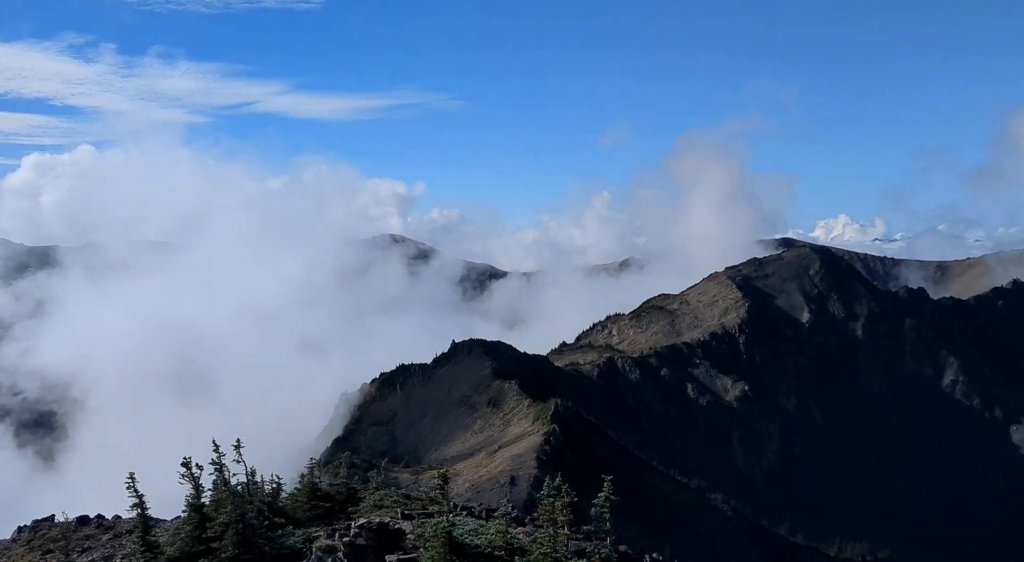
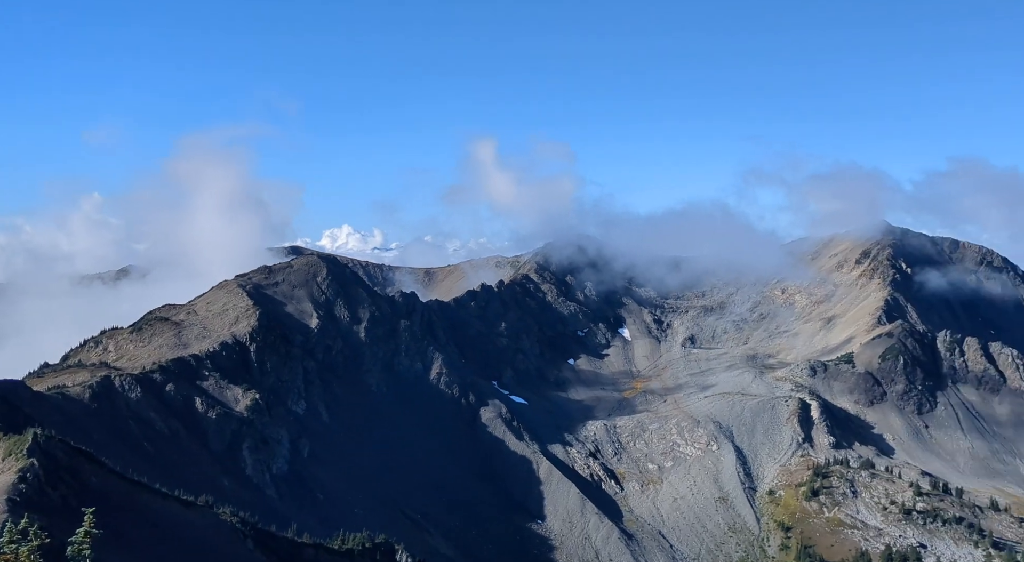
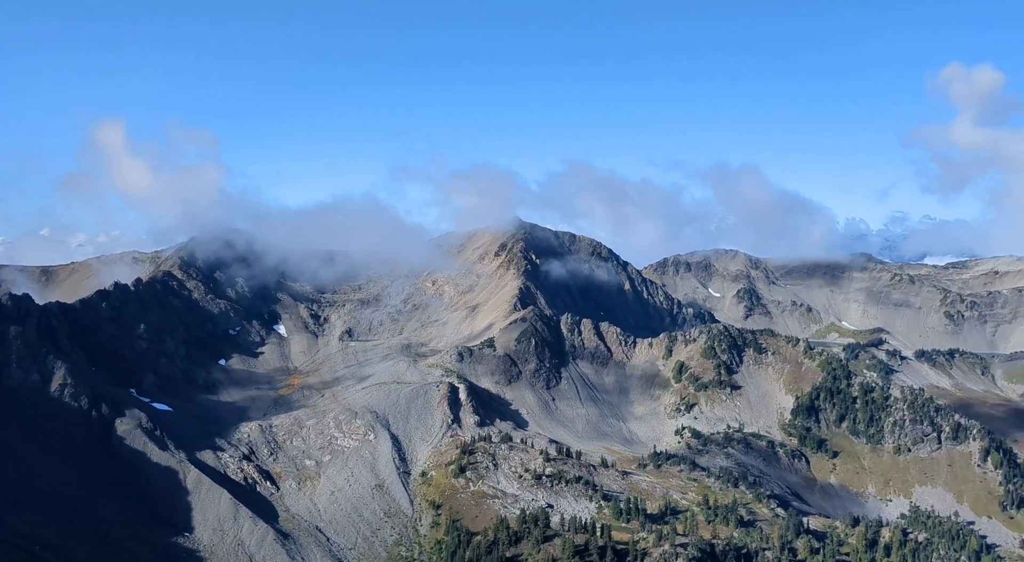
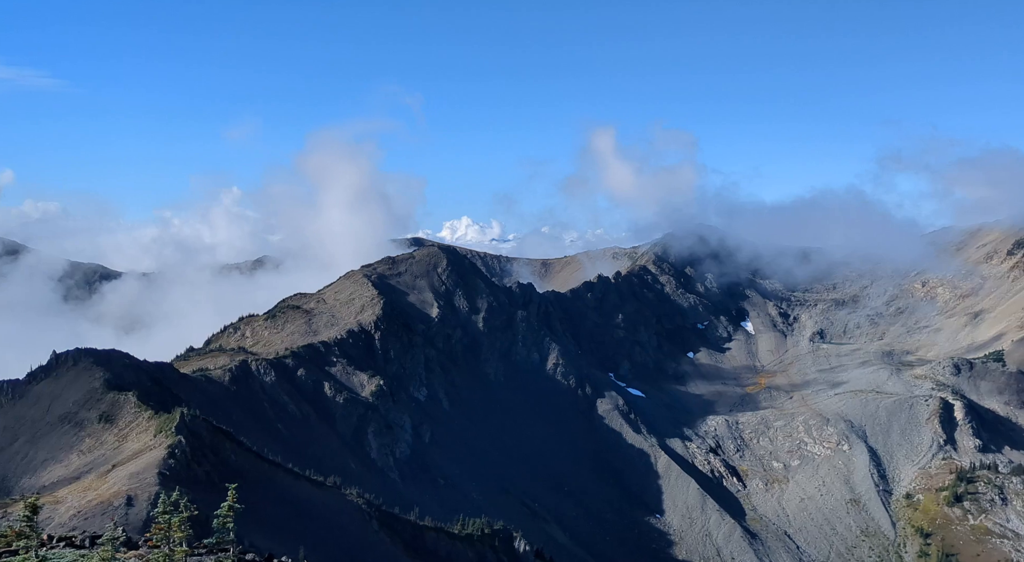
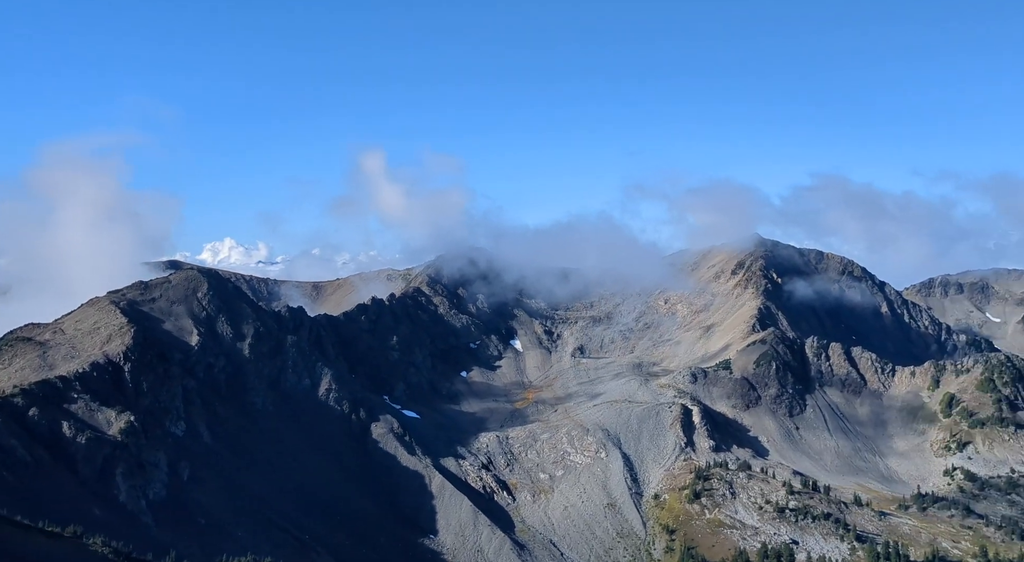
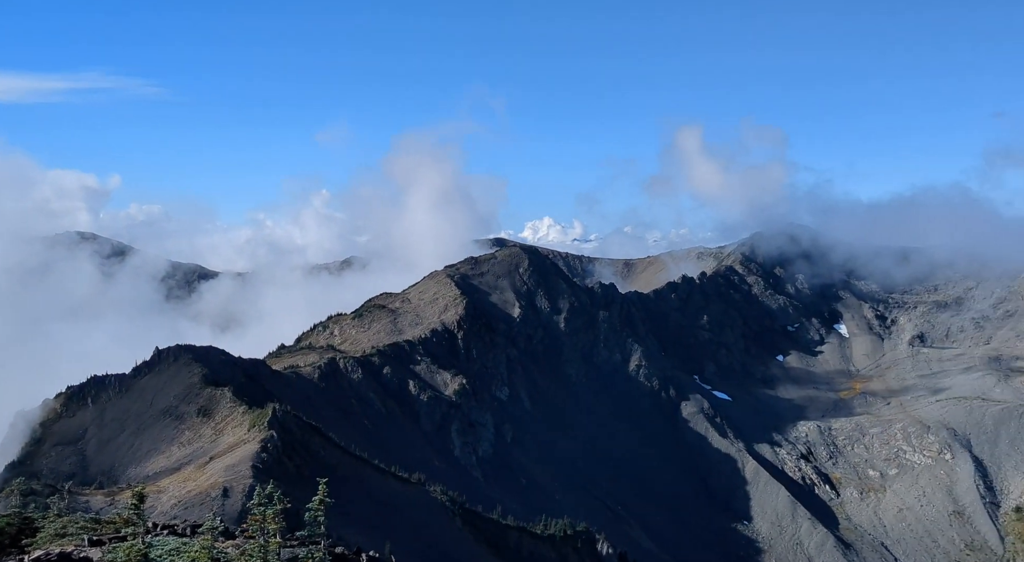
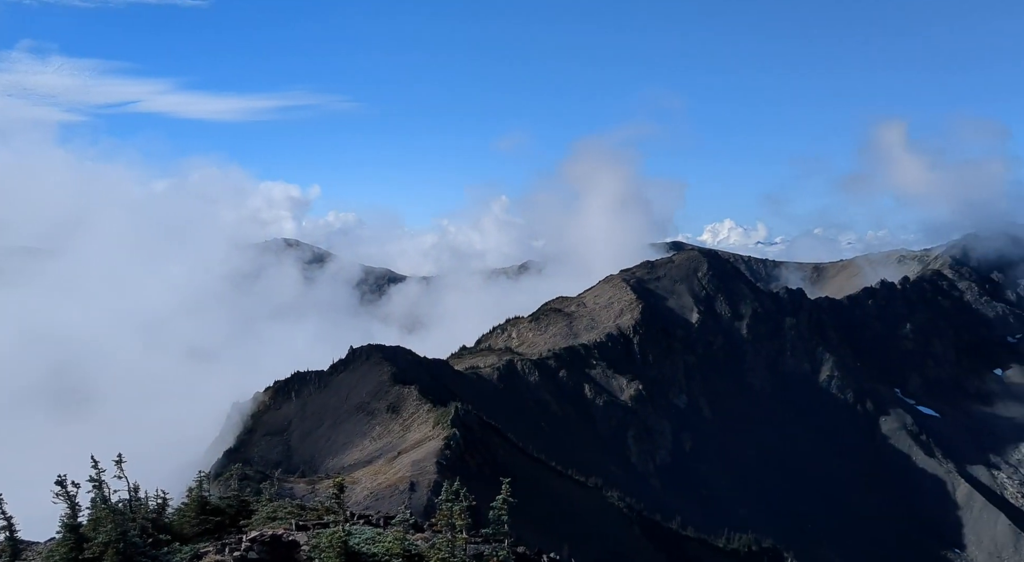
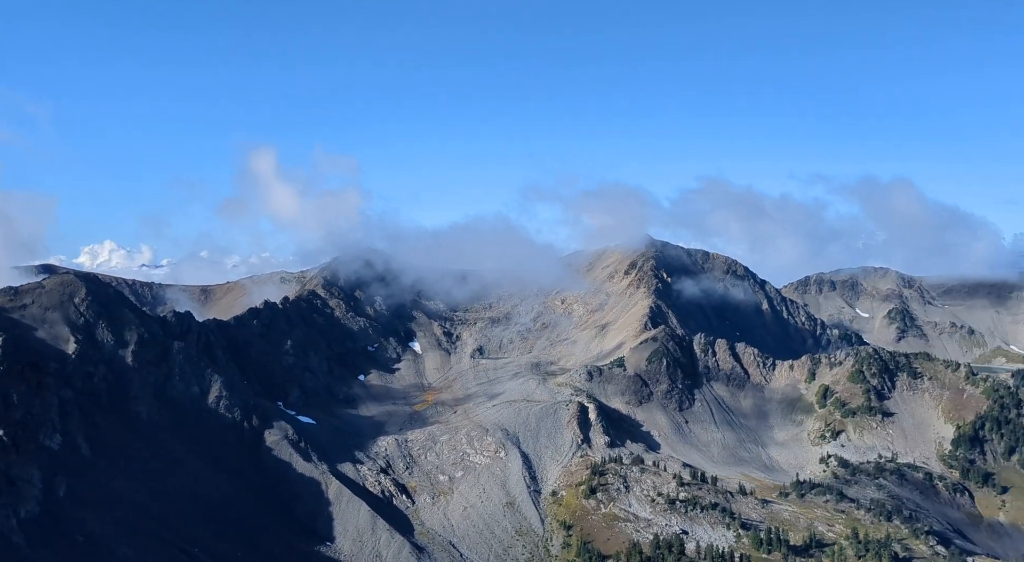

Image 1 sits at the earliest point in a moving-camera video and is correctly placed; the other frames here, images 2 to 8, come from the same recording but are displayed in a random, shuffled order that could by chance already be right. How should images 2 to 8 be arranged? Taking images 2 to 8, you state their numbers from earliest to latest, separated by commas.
7, 6, 4, 2, 5, 8, 3
